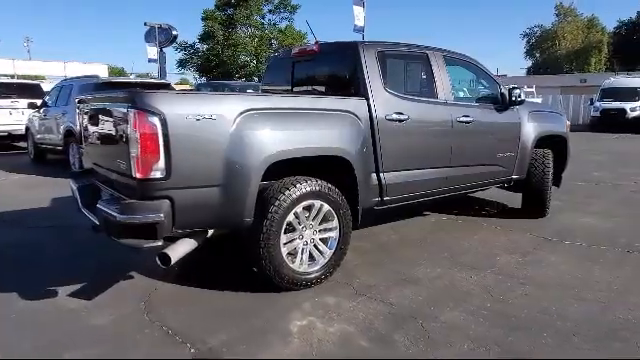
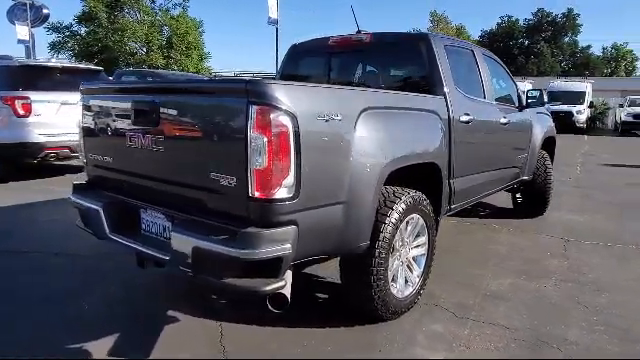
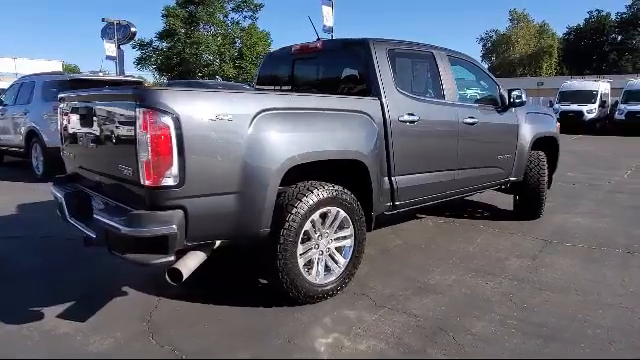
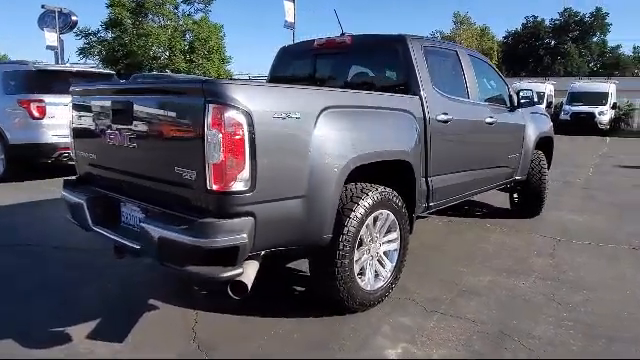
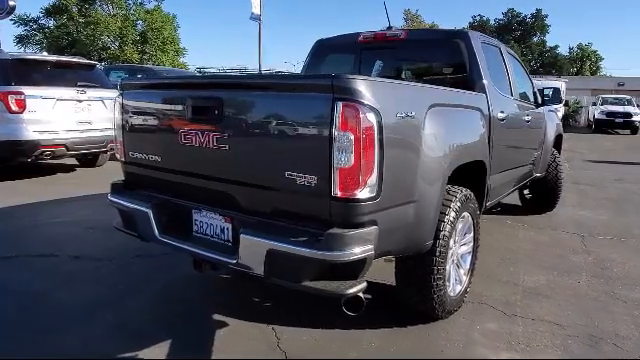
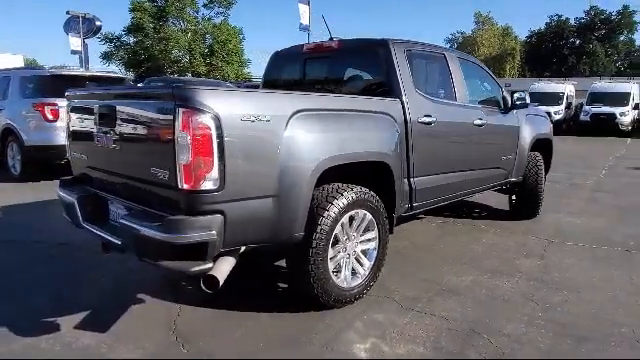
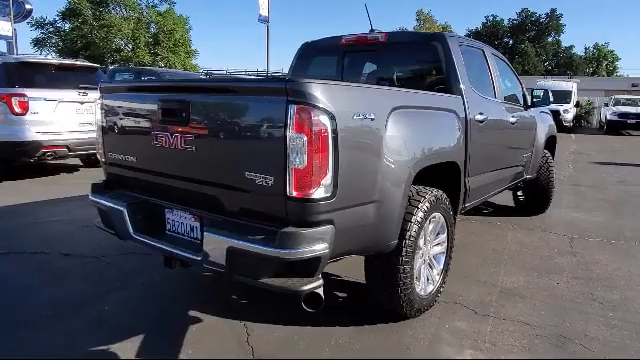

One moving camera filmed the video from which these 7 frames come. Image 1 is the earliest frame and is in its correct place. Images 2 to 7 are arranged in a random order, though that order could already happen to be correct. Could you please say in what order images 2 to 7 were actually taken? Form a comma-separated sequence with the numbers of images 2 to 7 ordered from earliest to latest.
3, 6, 4, 2, 7, 5
